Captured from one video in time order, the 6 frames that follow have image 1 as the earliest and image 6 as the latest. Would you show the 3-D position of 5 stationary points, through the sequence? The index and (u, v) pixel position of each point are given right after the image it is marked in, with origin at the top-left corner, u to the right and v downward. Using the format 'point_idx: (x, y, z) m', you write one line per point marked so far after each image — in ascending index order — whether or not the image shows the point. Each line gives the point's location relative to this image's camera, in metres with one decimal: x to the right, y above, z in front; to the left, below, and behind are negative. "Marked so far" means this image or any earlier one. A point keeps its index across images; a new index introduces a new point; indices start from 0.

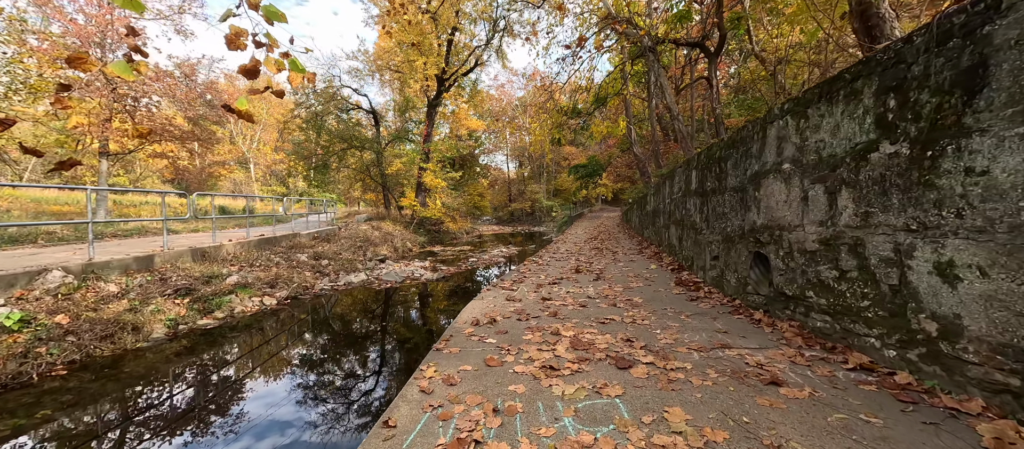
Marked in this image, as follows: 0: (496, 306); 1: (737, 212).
0: (-0.2, -0.9, +3.9) m
1: (+2.3, +0.1, +3.8) m
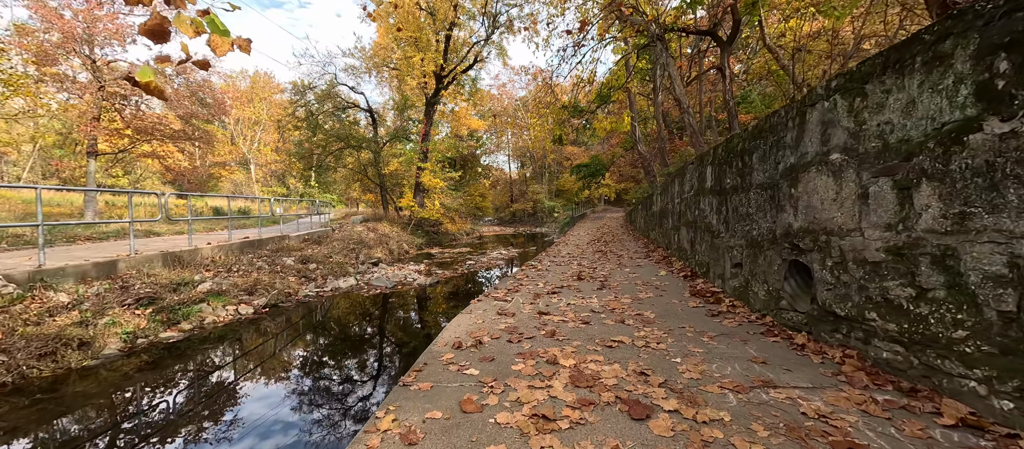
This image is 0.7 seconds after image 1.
0: (-0.2, -0.9, +3.4) m
1: (+2.2, +0.1, +3.3) m
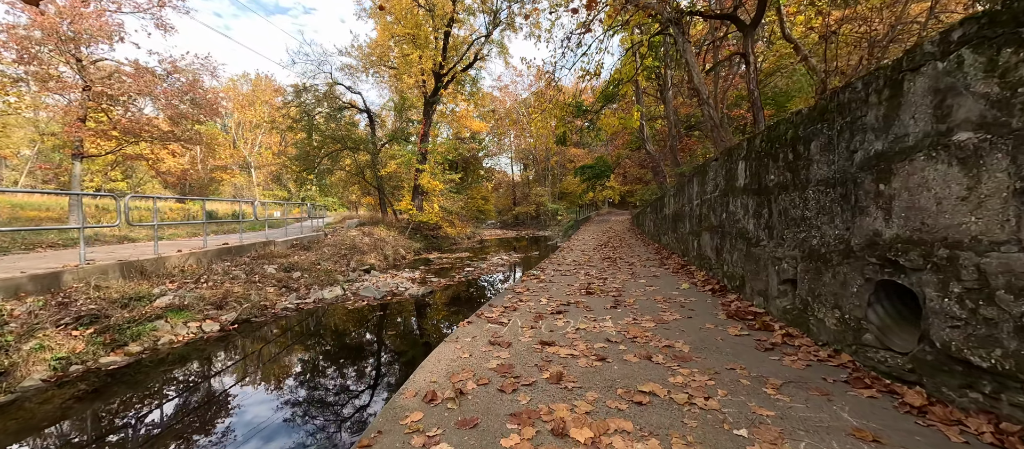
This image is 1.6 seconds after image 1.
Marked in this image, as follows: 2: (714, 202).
0: (-0.3, -0.9, +2.6) m
1: (+2.2, +0.1, +2.5) m
2: (+2.7, +0.3, +5.1) m
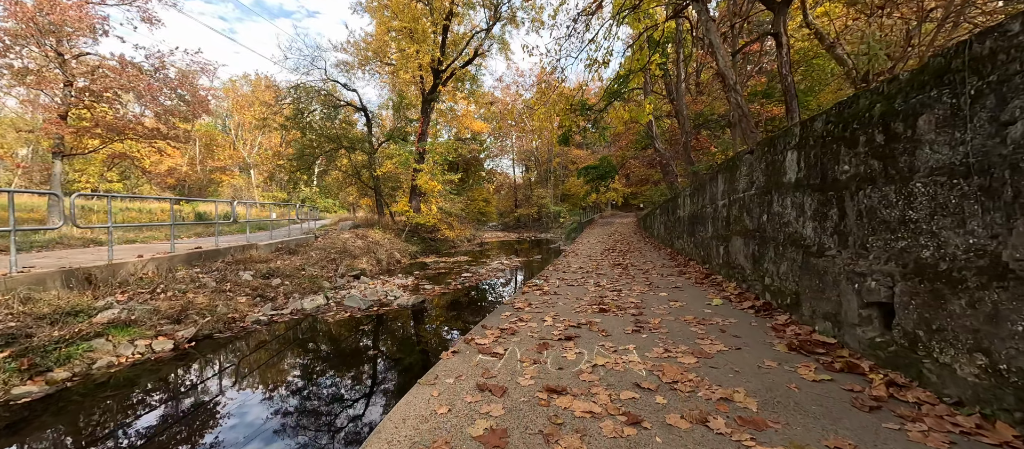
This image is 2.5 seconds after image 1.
0: (-0.3, -1.0, +1.9) m
1: (+2.2, 0.0, +1.8) m
2: (+2.7, +0.3, +4.3) m
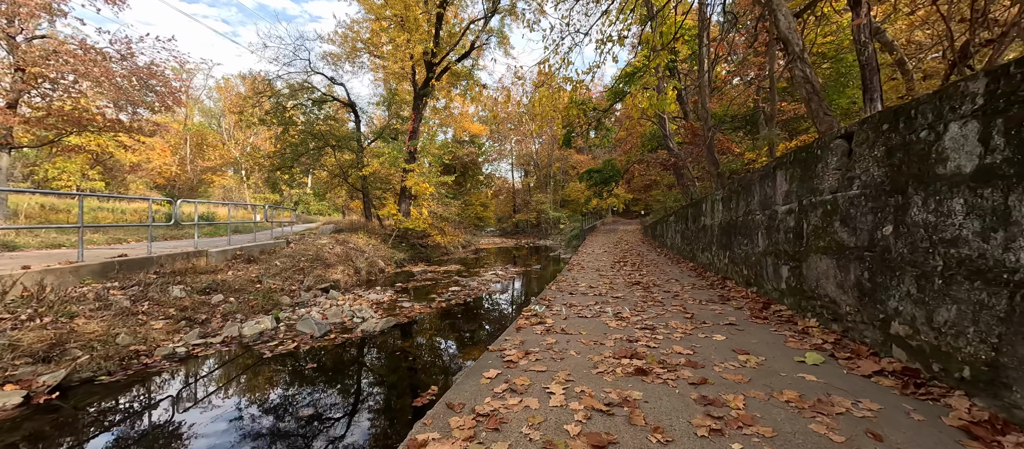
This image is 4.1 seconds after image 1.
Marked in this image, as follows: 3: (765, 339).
0: (-0.4, -1.0, +0.5) m
1: (+2.1, 0.0, +0.5) m
2: (+2.7, +0.2, +3.0) m
3: (+2.0, -0.9, +3.0) m
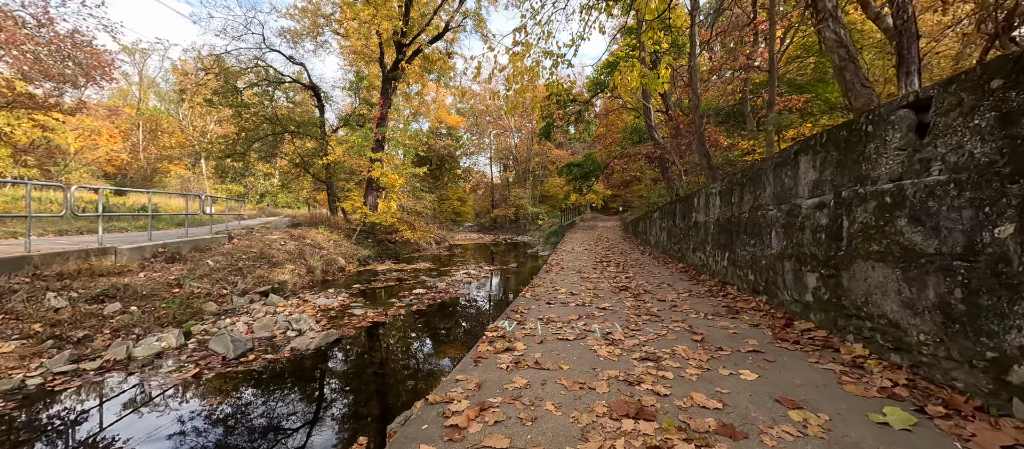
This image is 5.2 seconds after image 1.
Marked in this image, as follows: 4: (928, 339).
0: (-0.5, -1.0, -0.4) m
1: (+2.0, -0.1, -0.4) m
2: (+2.4, +0.2, +2.2) m
3: (+1.8, -0.9, +2.2) m
4: (+2.3, -0.6, +2.1) m
